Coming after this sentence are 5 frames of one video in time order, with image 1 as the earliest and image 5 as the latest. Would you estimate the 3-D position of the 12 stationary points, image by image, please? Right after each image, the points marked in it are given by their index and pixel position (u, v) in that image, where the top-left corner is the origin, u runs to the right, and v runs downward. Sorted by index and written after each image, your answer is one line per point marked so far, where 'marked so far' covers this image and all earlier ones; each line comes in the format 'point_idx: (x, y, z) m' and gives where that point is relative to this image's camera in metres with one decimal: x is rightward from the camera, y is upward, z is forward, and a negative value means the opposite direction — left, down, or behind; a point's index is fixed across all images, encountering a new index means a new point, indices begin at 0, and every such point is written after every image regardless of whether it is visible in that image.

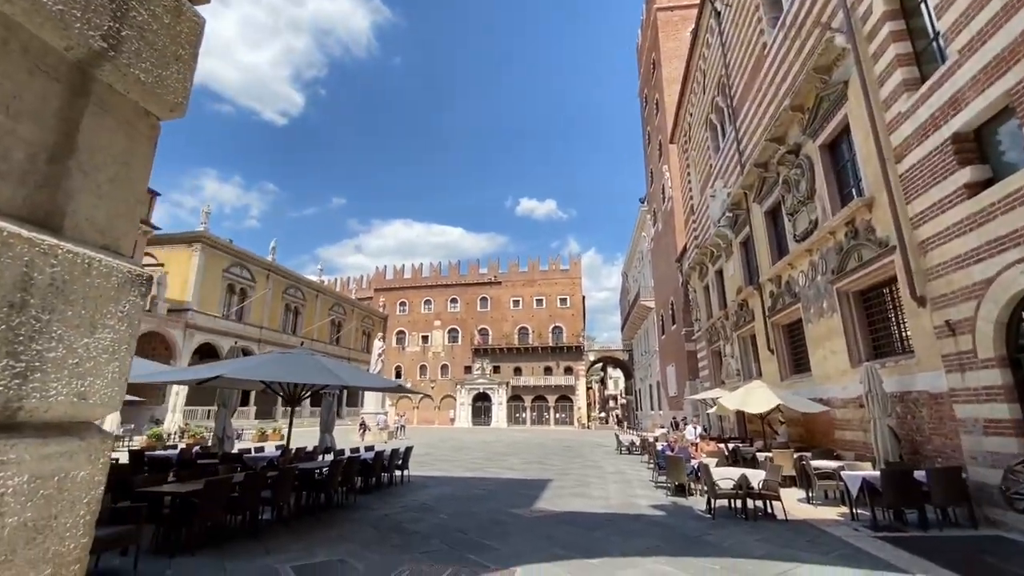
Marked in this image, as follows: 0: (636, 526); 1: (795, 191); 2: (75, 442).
0: (+1.8, -3.5, +7.0) m
1: (+6.9, +2.4, +11.6) m
2: (-1.1, -0.4, +1.3) m
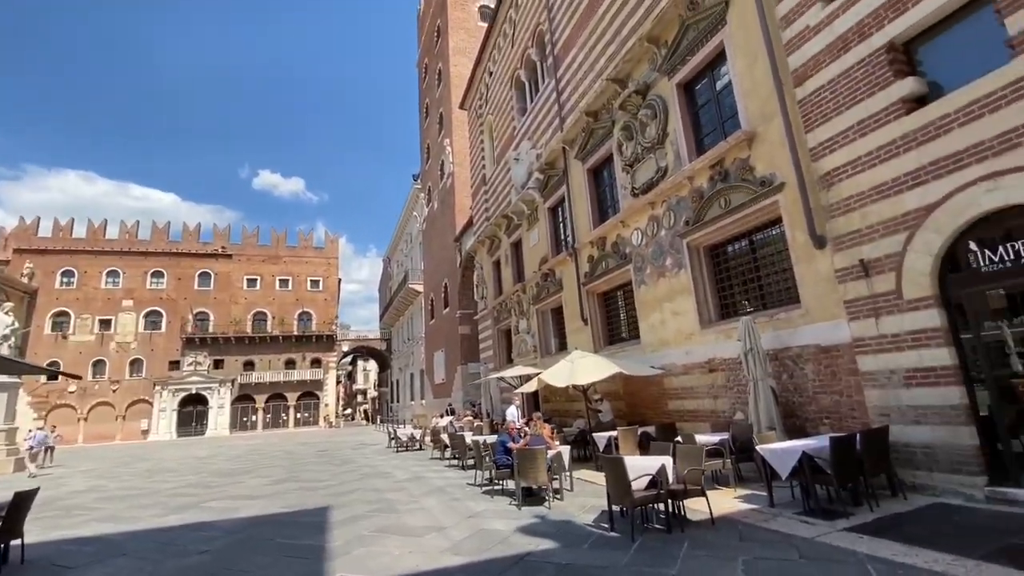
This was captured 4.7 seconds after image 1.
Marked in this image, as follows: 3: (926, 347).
0: (+0.3, -2.4, +3.9) m
1: (+2.7, +3.3, +10.4) m
2: (+0.7, +0.7, -2.6) m
3: (+4.6, -0.6, +5.3) m
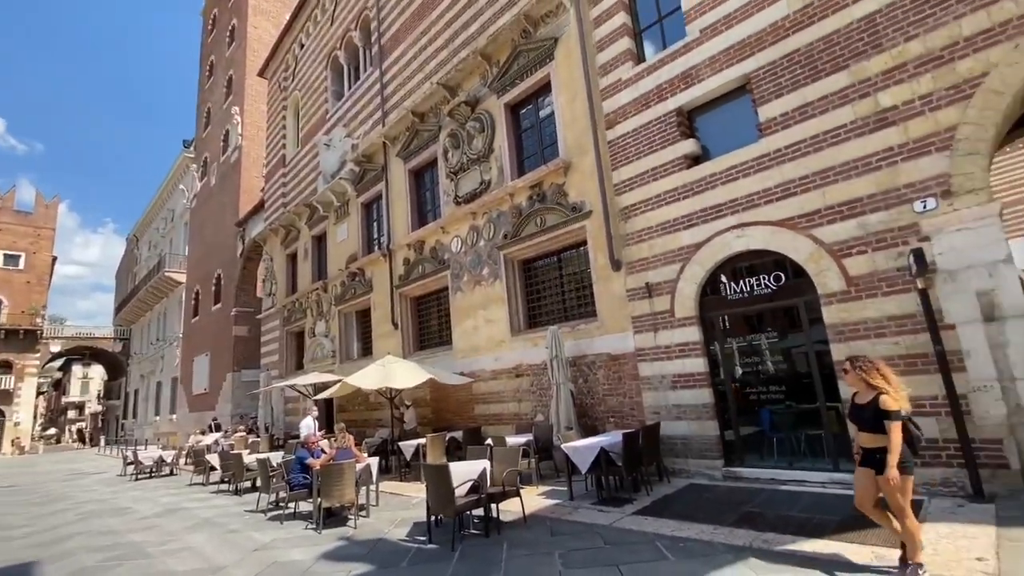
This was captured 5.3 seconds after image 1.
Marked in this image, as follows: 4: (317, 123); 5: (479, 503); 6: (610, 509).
0: (-1.1, -2.4, +3.5) m
1: (-1.1, +3.1, +10.6) m
2: (+2.2, +0.7, -2.2) m
3: (+2.4, -0.9, +6.6) m
4: (-6.9, +5.9, +17.1) m
5: (-0.4, -2.3, +5.0) m
6: (+1.1, -2.5, +5.5) m
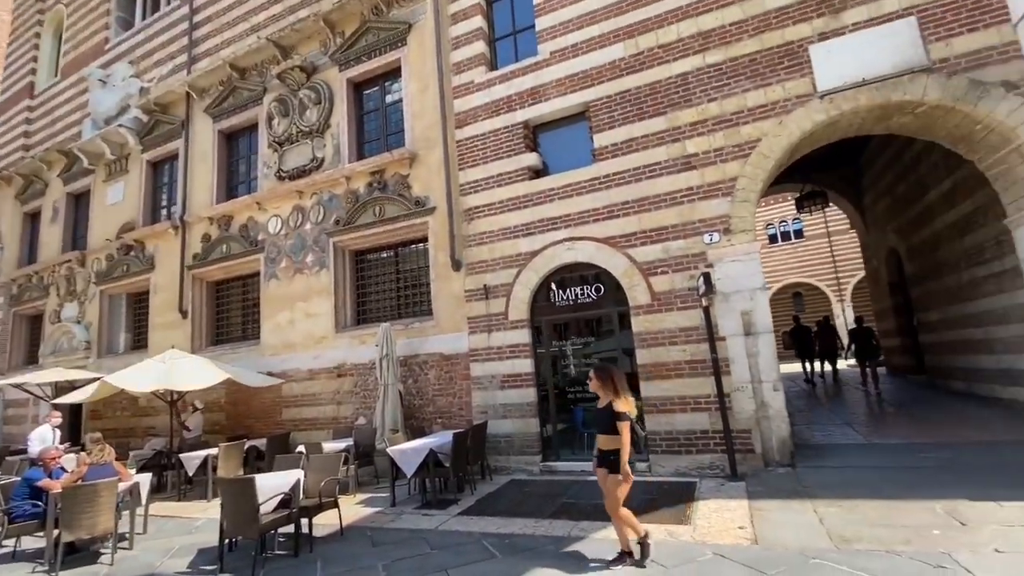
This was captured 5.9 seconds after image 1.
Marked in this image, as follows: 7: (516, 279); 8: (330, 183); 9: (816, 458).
0: (-2.2, -2.2, +2.7) m
1: (-4.3, +3.3, +9.5) m
2: (+3.1, +0.5, -1.3) m
3: (+0.1, -1.0, +6.9) m
4: (-11.9, +6.6, +13.5) m
5: (-2.1, -2.1, +4.4) m
6: (-0.9, -2.5, +5.3) m
7: (0.0, +0.1, +7.0) m
8: (-3.4, +1.9, +8.9) m
9: (+3.6, -2.0, +5.7) m
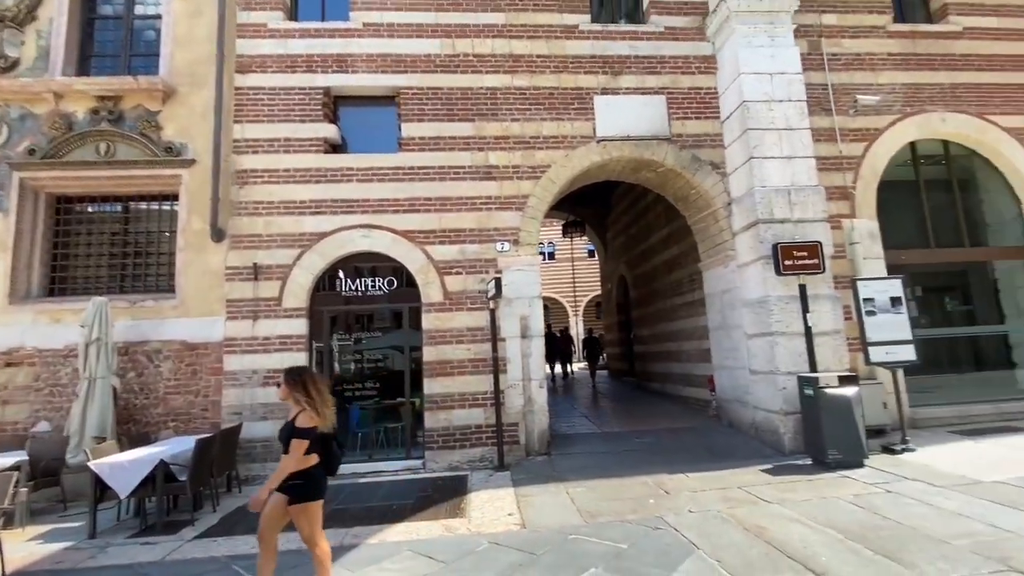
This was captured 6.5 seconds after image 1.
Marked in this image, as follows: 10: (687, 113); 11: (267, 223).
0: (-3.1, -1.9, +1.3) m
1: (-7.5, +4.1, +6.5) m
2: (+3.7, +0.2, +0.2) m
3: (-2.8, -0.8, +6.1) m
4: (-15.6, +8.2, +6.7) m
5: (-3.7, -1.8, +2.9) m
6: (-3.1, -2.2, +4.2) m
7: (-2.8, +0.4, +6.2) m
8: (-6.5, +2.5, +6.3) m
9: (+0.7, -2.2, +6.6) m
10: (+2.6, +2.6, +7.1) m
11: (-3.2, +0.8, +6.3) m
